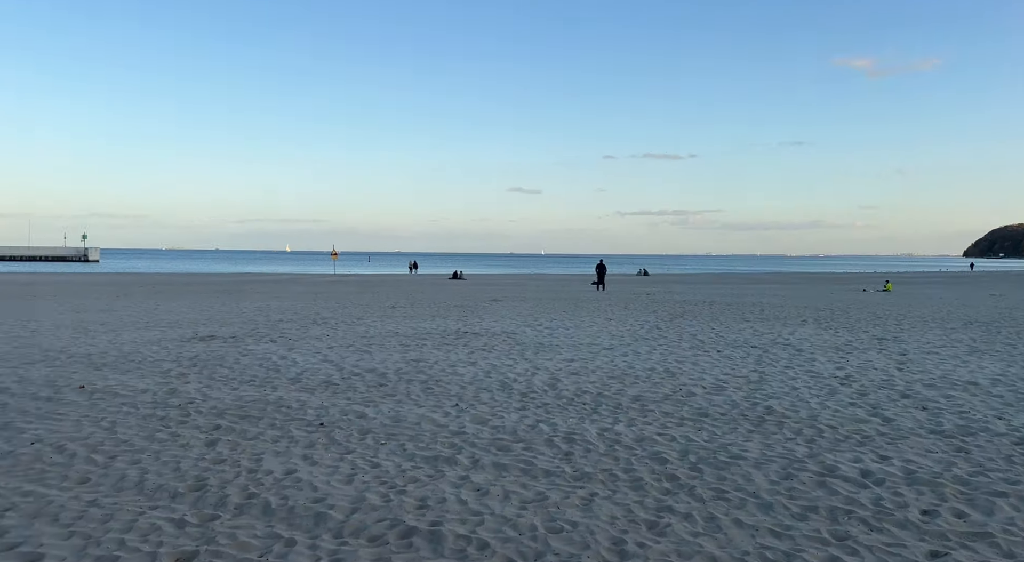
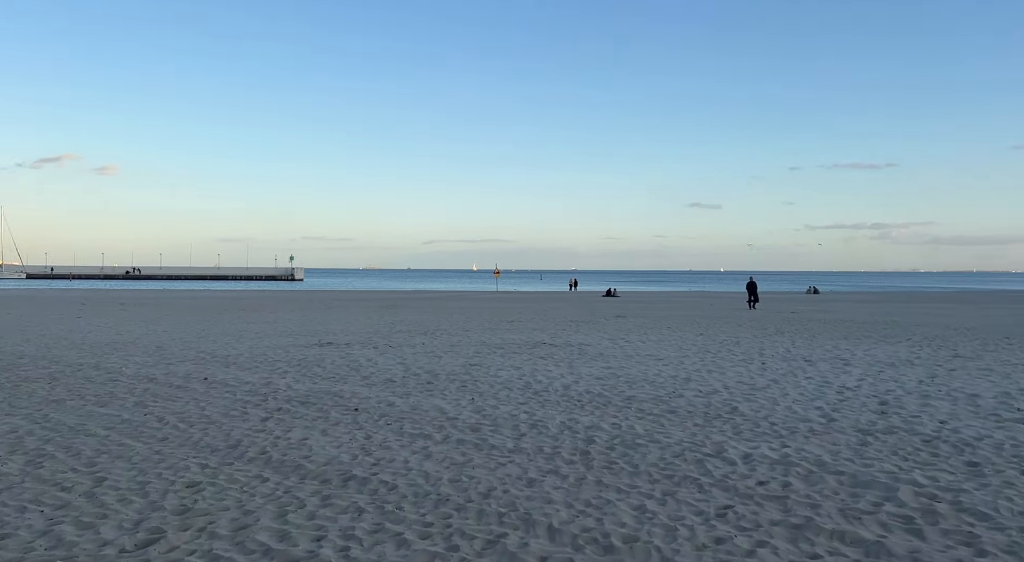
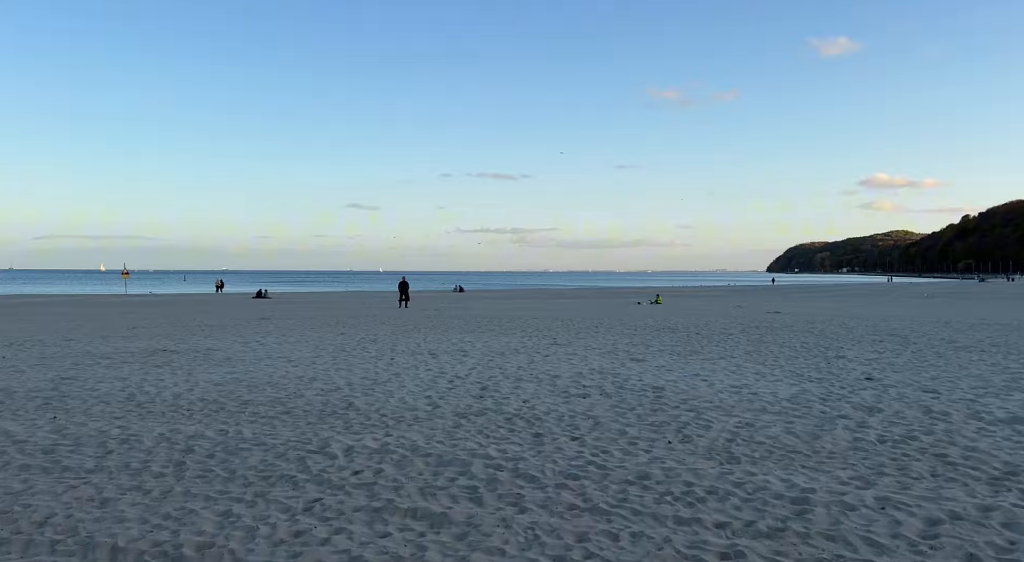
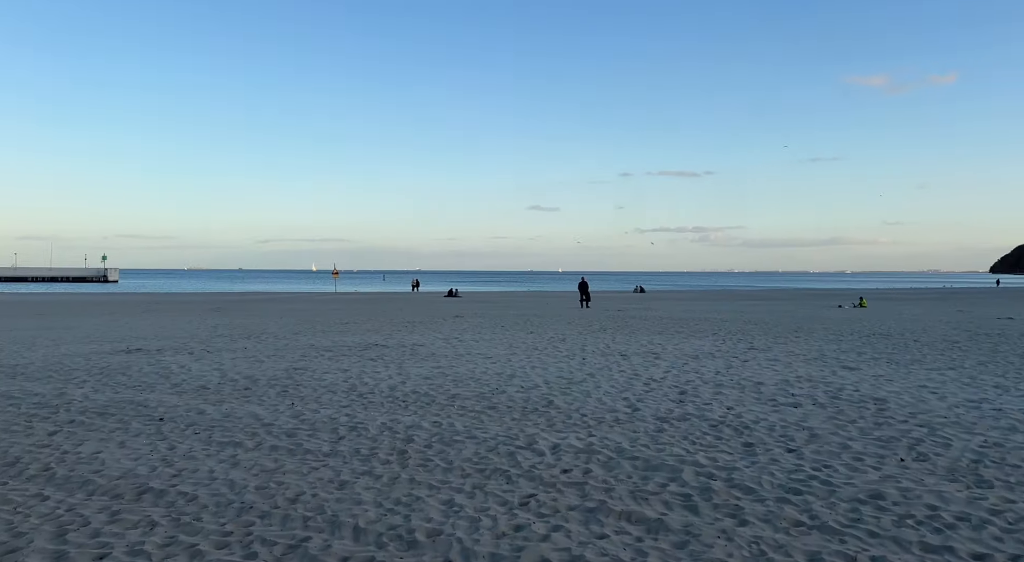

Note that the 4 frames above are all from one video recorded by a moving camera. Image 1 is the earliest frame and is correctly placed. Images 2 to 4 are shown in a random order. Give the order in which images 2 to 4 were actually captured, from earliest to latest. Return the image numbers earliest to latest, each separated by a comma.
2, 4, 3
